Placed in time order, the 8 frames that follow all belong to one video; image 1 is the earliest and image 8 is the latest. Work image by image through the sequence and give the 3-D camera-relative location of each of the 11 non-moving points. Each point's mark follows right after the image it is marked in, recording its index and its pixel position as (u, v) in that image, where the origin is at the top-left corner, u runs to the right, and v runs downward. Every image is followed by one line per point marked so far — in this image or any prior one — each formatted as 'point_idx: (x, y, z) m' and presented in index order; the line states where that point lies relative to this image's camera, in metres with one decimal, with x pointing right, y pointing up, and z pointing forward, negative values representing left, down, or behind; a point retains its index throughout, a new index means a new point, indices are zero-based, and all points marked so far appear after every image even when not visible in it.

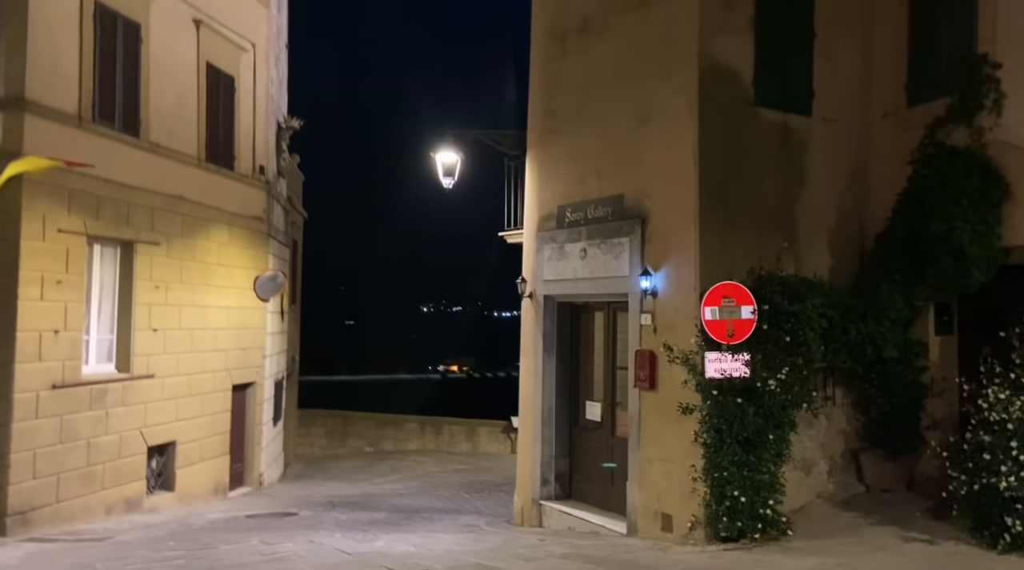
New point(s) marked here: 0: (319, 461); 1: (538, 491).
0: (-4.2, -3.9, +19.1) m
1: (+0.3, -2.2, +9.3) m
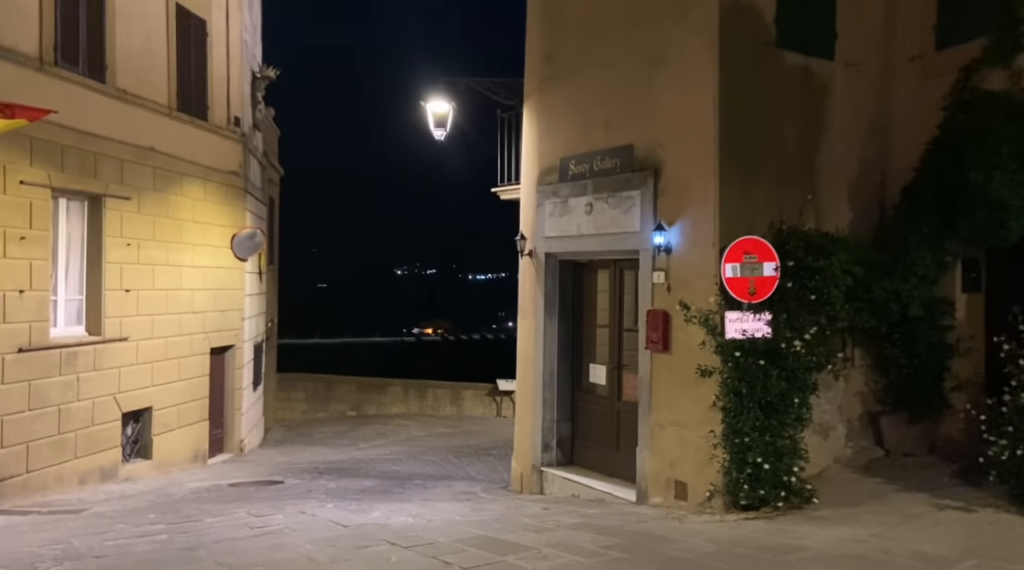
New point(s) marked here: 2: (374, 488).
0: (-4.5, -3.0, +18.6) m
1: (+0.3, -1.8, +8.9) m
2: (-1.6, -2.3, +10.0) m
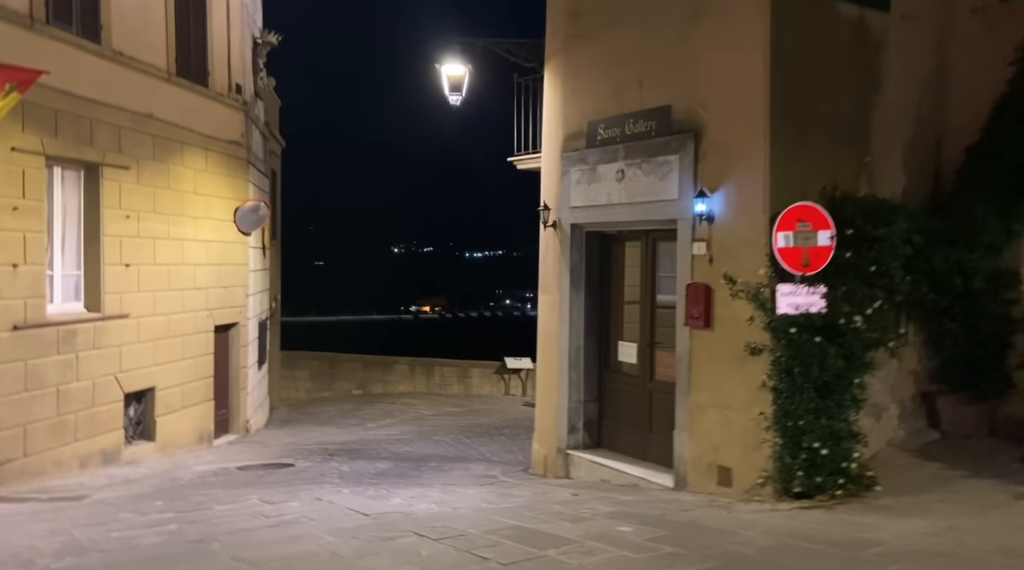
0: (-4.3, -2.5, +18.2) m
1: (+0.5, -1.5, +8.4) m
2: (-1.4, -2.0, +9.6) m
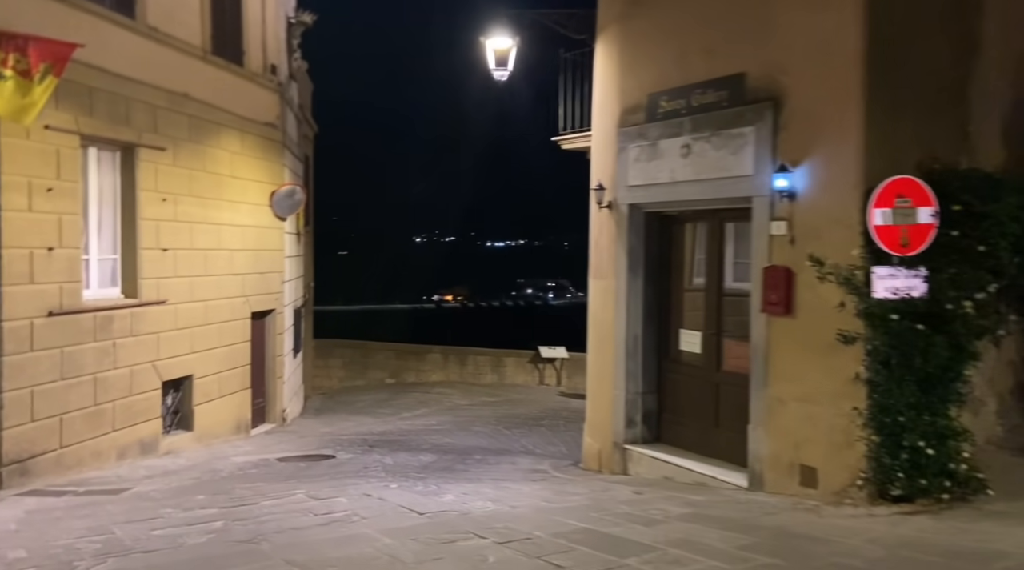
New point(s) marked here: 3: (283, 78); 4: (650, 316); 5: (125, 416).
0: (-3.6, -2.2, +17.9) m
1: (+1.0, -1.4, +8.0) m
2: (-0.8, -1.9, +9.2) m
3: (-3.5, +3.2, +13.3) m
4: (+1.3, -0.3, +8.0) m
5: (-4.1, -1.4, +9.1) m
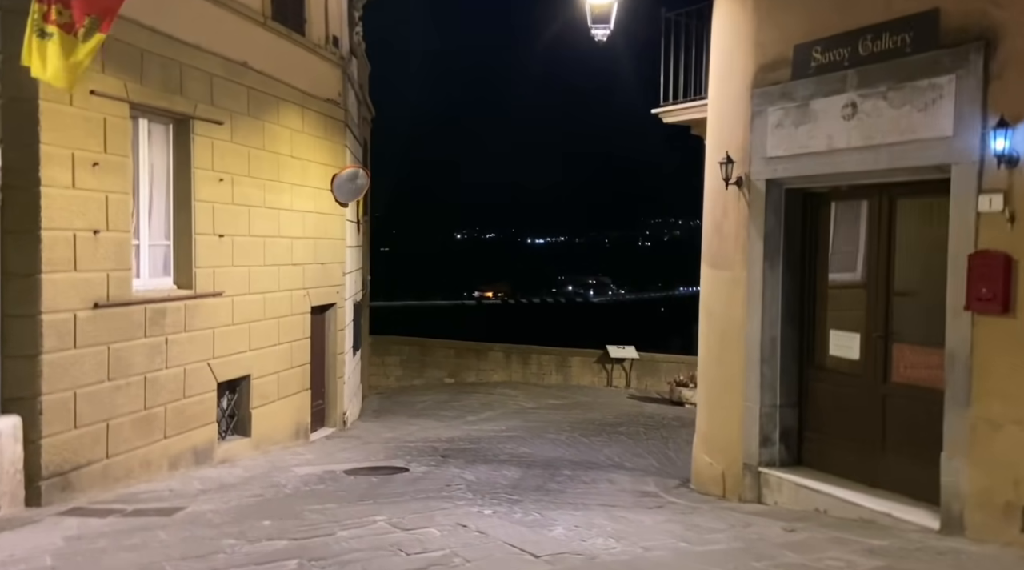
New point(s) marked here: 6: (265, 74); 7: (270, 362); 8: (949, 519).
0: (-2.2, -2.1, +16.8) m
1: (+1.9, -1.3, +6.8) m
2: (+0.1, -1.8, +8.0) m
3: (-2.3, +3.3, +12.2) m
4: (+2.2, -0.2, +6.8) m
5: (-3.1, -1.3, +8.1) m
6: (-2.7, +2.3, +9.6) m
7: (-2.7, -0.9, +9.7) m
8: (+2.6, -1.4, +5.1) m
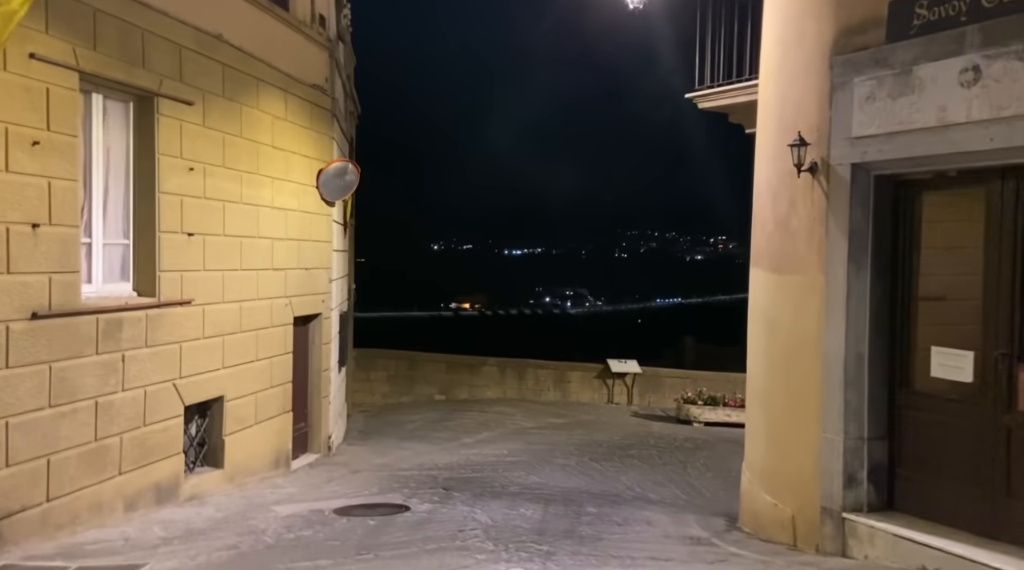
0: (-2.3, -2.3, +15.6) m
1: (+2.1, -1.4, +5.6) m
2: (+0.3, -1.9, +6.8) m
3: (-2.3, +3.2, +11.0) m
4: (+2.4, -0.3, +5.6) m
5: (-3.0, -1.3, +6.8) m
6: (-2.6, +2.3, +8.4) m
7: (-2.6, -0.9, +8.4) m
8: (+2.8, -1.4, +3.9) m
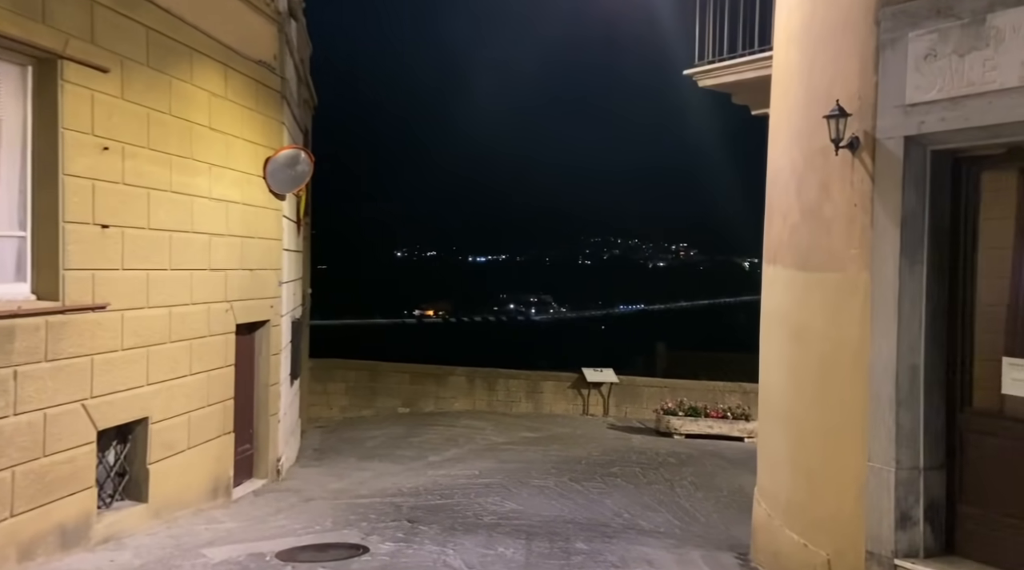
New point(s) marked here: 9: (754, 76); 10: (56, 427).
0: (-2.8, -2.3, +14.4) m
1: (+2.0, -1.3, +4.6) m
2: (+0.1, -1.9, +5.7) m
3: (-2.6, +3.1, +9.9) m
4: (+2.3, -0.3, +4.6) m
5: (-3.1, -1.3, +5.6) m
6: (-2.8, +2.3, +7.2) m
7: (-2.8, -1.0, +7.3) m
8: (+2.8, -1.4, +3.0) m
9: (+2.0, +1.7, +7.2) m
10: (-3.1, -1.0, +5.8) m
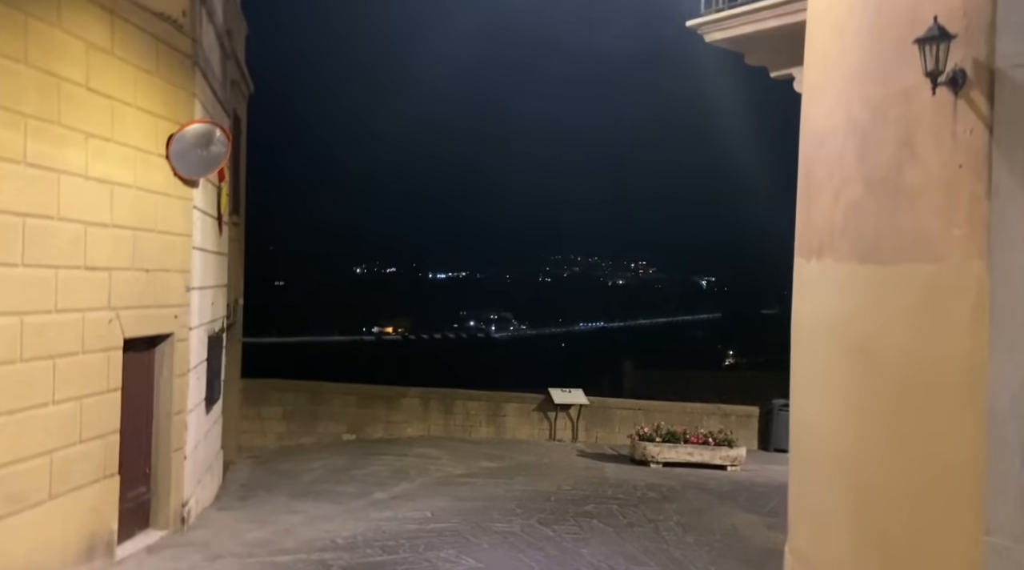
0: (-3.4, -2.5, +12.6) m
1: (+1.8, -1.3, +3.1) m
2: (-0.1, -1.9, +4.1) m
3: (-3.0, +3.1, +8.2) m
4: (+2.1, -0.2, +3.2) m
5: (-3.3, -1.3, +3.9) m
6: (-3.1, +2.2, +5.6) m
7: (-3.1, -1.0, +5.6) m
8: (+2.7, -1.3, +1.5) m
9: (+1.7, +1.7, +5.8) m
10: (-3.3, -0.9, +4.1) m
